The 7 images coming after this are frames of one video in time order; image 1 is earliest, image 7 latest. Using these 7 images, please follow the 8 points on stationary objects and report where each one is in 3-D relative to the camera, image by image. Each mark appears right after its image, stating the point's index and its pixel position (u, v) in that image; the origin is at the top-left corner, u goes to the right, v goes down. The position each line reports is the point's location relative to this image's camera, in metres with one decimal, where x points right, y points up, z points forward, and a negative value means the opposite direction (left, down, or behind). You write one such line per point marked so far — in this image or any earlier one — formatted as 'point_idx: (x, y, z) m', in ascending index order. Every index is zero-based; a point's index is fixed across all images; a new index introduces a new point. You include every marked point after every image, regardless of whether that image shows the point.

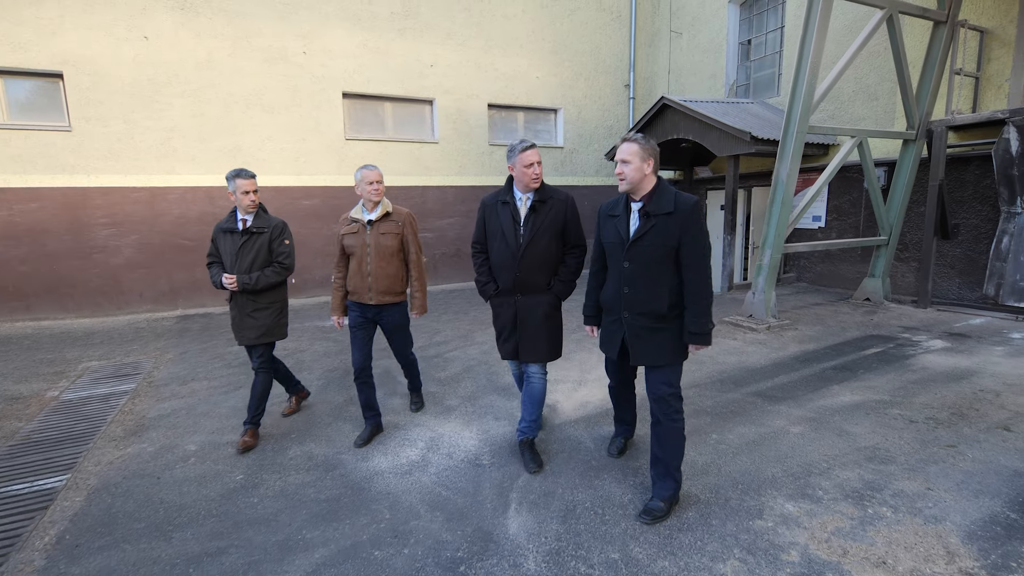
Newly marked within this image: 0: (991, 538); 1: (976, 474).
0: (+2.0, -1.0, +2.2) m
1: (+2.3, -0.9, +2.6) m
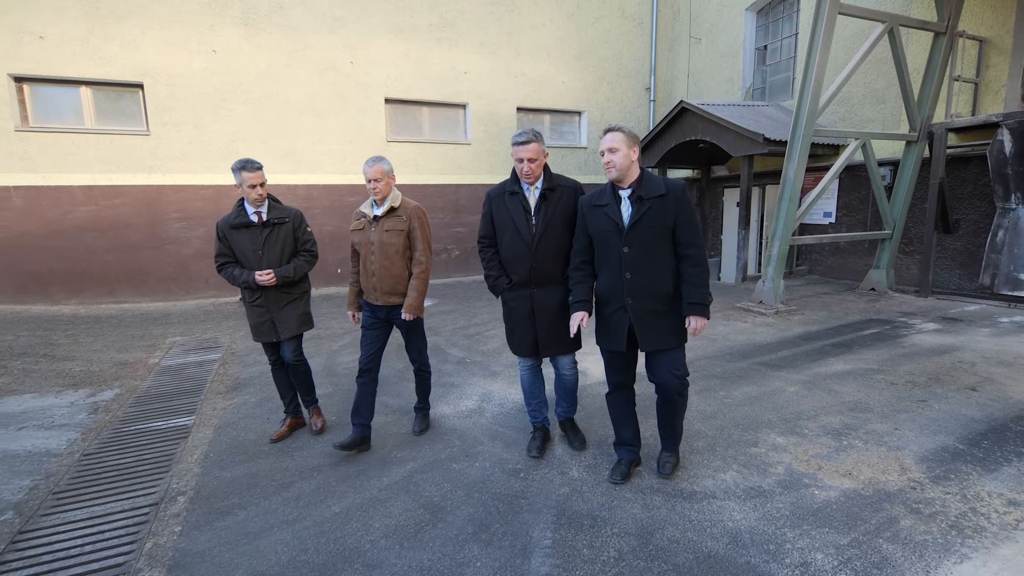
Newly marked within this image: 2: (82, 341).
0: (+2.2, -0.9, +2.7) m
1: (+2.6, -0.8, +3.2) m
2: (-5.0, -0.6, +6.1) m
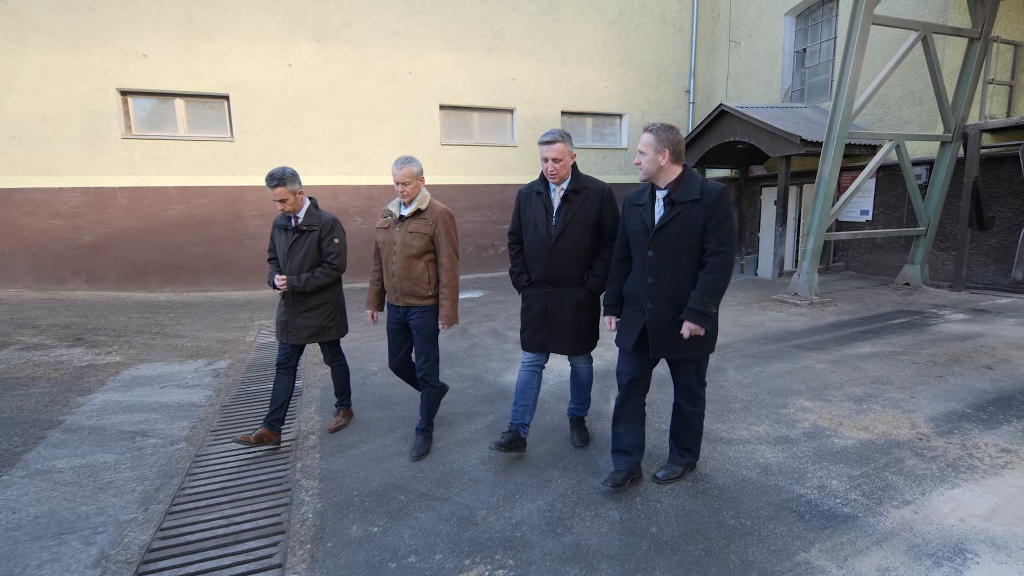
0: (+2.7, -0.8, +3.2) m
1: (+3.1, -0.7, +3.6) m
2: (-4.4, -0.5, +7.0) m
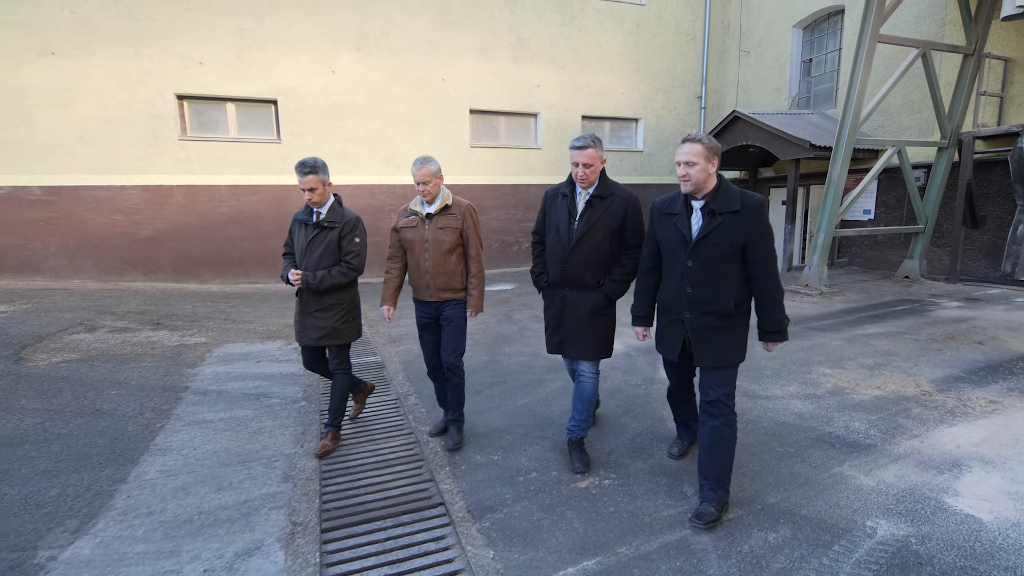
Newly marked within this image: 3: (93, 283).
0: (+3.2, -0.7, +3.8) m
1: (+3.6, -0.6, +4.3) m
2: (-3.9, -0.3, +7.6) m
3: (-6.9, +0.1, +8.6) m
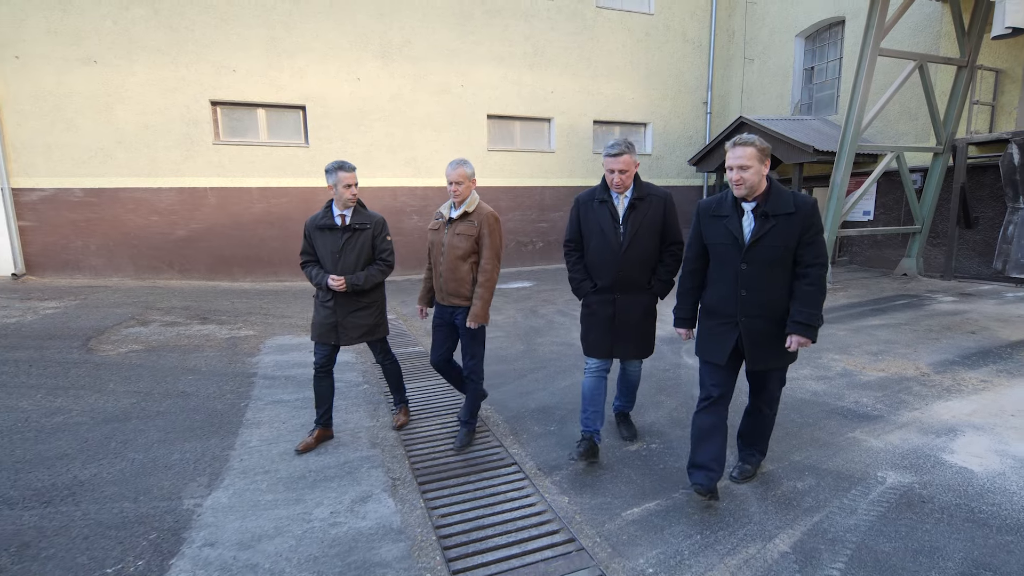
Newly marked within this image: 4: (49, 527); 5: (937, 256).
0: (+3.6, -0.6, +4.3) m
1: (+4.0, -0.5, +4.7) m
2: (-3.5, -0.3, +8.0) m
3: (-6.6, +0.1, +9.0) m
4: (-2.2, -1.1, +2.5) m
5: (+6.9, +0.5, +8.4) m
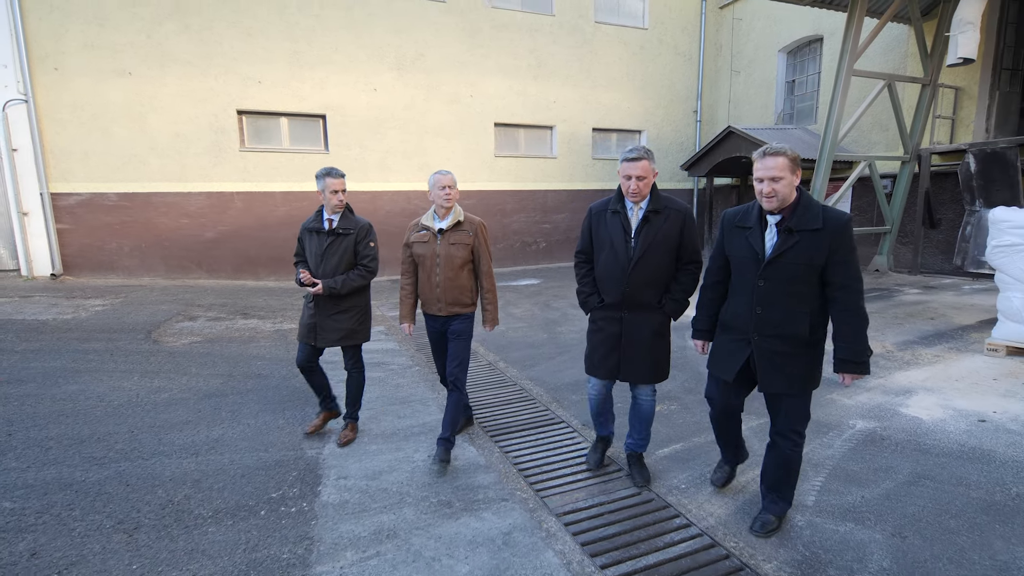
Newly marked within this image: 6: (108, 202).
0: (+3.9, -0.6, +5.1) m
1: (+4.3, -0.5, +5.6) m
2: (-3.3, -0.2, +8.6) m
3: (-6.4, +0.2, +9.5) m
4: (-1.8, -1.1, +3.2) m
5: (+7.1, +0.6, +9.3) m
6: (-7.2, +1.5, +9.2) m
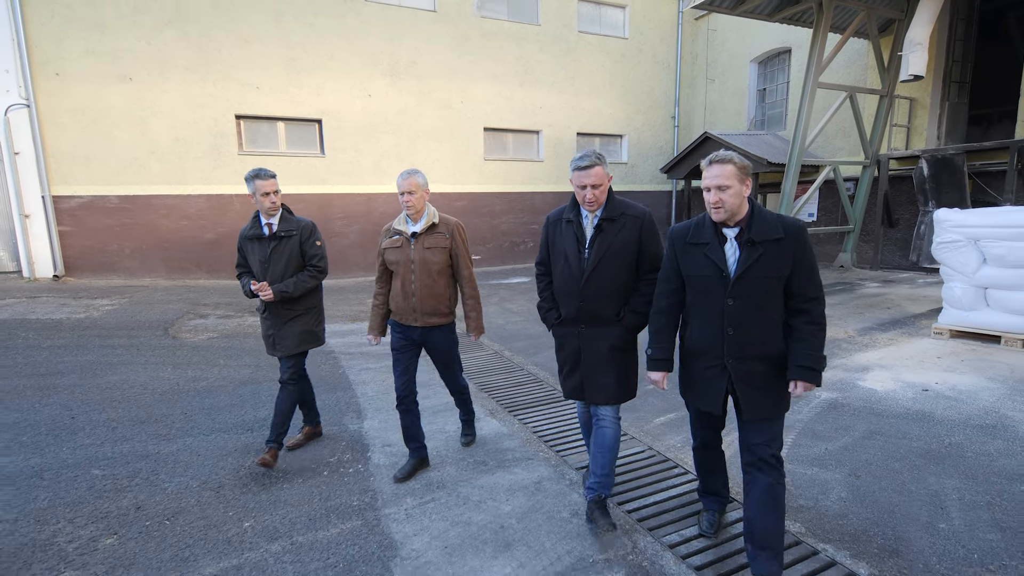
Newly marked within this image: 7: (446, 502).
0: (+3.9, -0.5, +5.8) m
1: (+4.3, -0.4, +6.3) m
2: (-3.4, -0.2, +9.0) m
3: (-6.5, +0.1, +9.8) m
4: (-1.7, -1.1, +3.6) m
5: (+6.9, +0.7, +10.1) m
6: (-7.3, +1.5, +9.4) m
7: (-0.4, -1.2, +2.8) m
